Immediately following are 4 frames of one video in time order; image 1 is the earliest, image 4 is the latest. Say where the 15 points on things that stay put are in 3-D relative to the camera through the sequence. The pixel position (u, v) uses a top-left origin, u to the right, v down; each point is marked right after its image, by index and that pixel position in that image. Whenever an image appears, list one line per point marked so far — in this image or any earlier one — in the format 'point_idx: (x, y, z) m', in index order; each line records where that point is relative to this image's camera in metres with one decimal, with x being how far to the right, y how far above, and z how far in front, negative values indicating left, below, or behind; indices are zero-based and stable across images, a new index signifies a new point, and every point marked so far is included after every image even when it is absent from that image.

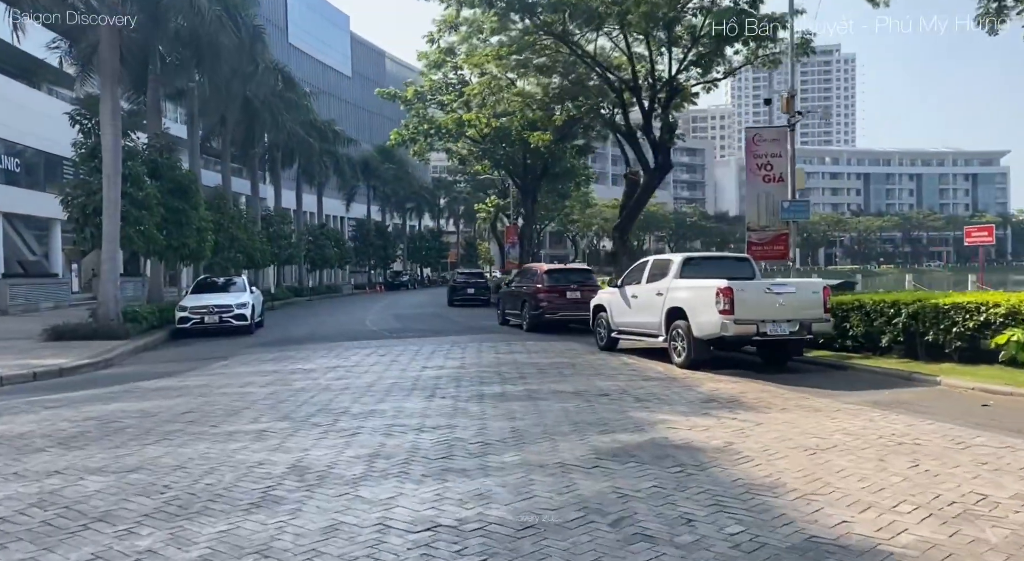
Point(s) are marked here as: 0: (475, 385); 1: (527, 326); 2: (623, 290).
0: (-0.5, -1.3, +9.9) m
1: (+0.4, -1.2, +19.3) m
2: (+1.9, -0.2, +13.5) m
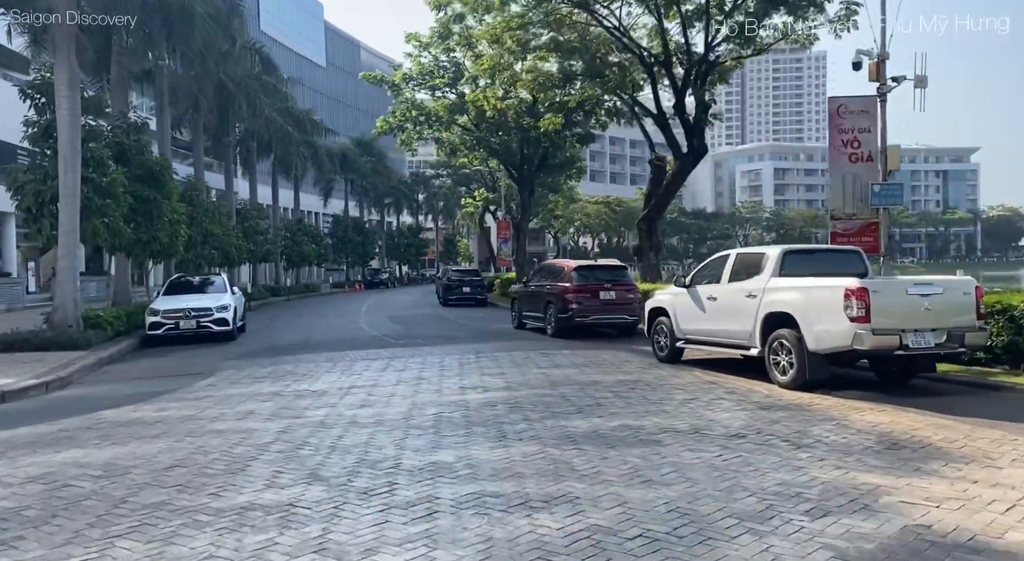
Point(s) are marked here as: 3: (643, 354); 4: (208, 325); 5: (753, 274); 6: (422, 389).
0: (+0.4, -1.4, +7.6) m
1: (+0.9, -1.1, +17.0) m
2: (+2.6, -0.1, +11.3) m
3: (+2.3, -1.3, +13.3) m
4: (-7.3, -1.1, +18.7) m
5: (+3.1, +0.1, +10.1) m
6: (-1.1, -1.4, +9.9) m
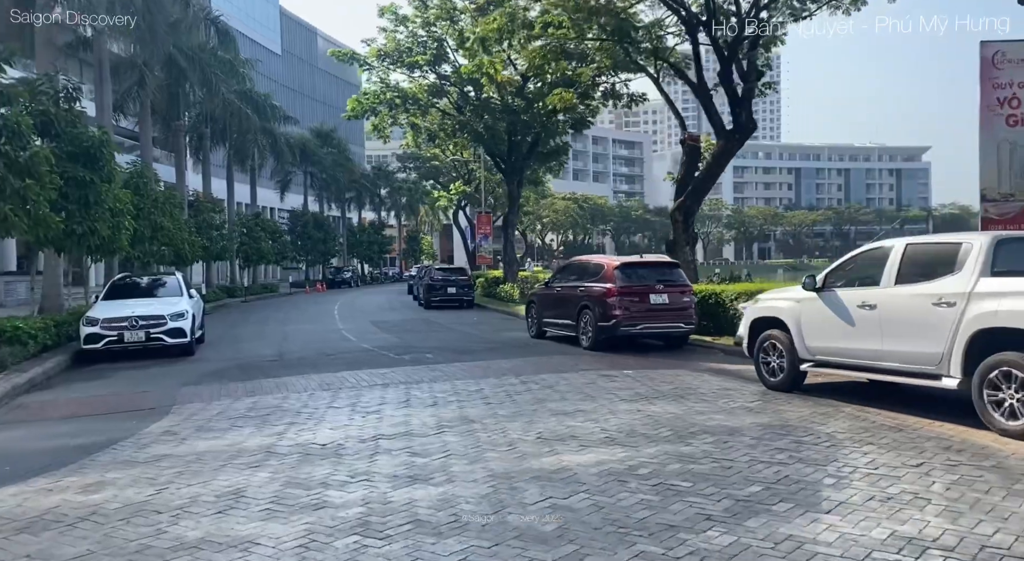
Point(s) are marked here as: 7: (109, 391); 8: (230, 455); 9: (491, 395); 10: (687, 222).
0: (+1.4, -1.4, +4.6) m
1: (+1.4, -1.1, +14.0) m
2: (+3.4, -0.2, +8.4) m
3: (+3.0, -1.3, +10.4) m
4: (-6.9, -1.1, +15.2) m
5: (+4.0, +0.1, +7.3) m
6: (-0.2, -1.4, +6.8) m
7: (-5.9, -1.6, +11.3) m
8: (-2.5, -1.5, +6.8) m
9: (-0.3, -1.4, +9.3) m
10: (+3.9, +1.3, +17.4) m
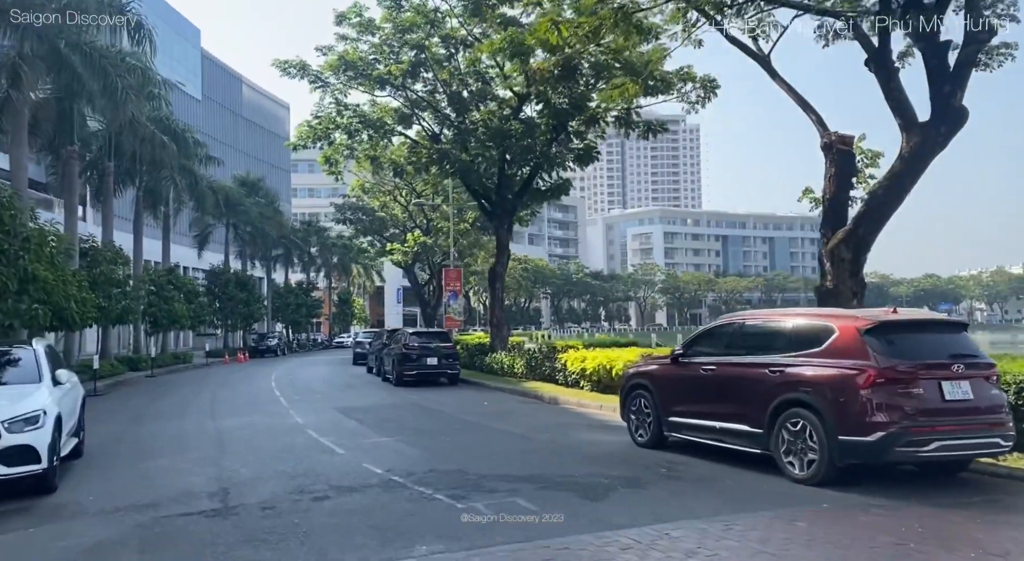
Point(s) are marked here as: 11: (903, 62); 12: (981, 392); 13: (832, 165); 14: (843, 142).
0: (+3.9, -1.3, -1.7) m
1: (+2.9, -1.9, +7.6) m
2: (+5.5, -0.5, +2.4) m
3: (+4.8, -1.8, +4.2) m
4: (-5.5, -1.9, +8.0) m
5: (+6.2, -0.1, +1.3) m
6: (+2.0, -1.6, +0.4) m
7: (-4.1, -2.1, +4.2) m
8: (-0.2, -1.6, +0.1) m
9: (+1.8, -1.7, +2.8) m
10: (+5.1, +0.2, +11.4) m
11: (+5.6, +3.1, +11.2) m
12: (+4.4, -1.1, +7.4) m
13: (+5.1, +1.8, +12.3) m
14: (+5.2, +2.1, +11.9) m
